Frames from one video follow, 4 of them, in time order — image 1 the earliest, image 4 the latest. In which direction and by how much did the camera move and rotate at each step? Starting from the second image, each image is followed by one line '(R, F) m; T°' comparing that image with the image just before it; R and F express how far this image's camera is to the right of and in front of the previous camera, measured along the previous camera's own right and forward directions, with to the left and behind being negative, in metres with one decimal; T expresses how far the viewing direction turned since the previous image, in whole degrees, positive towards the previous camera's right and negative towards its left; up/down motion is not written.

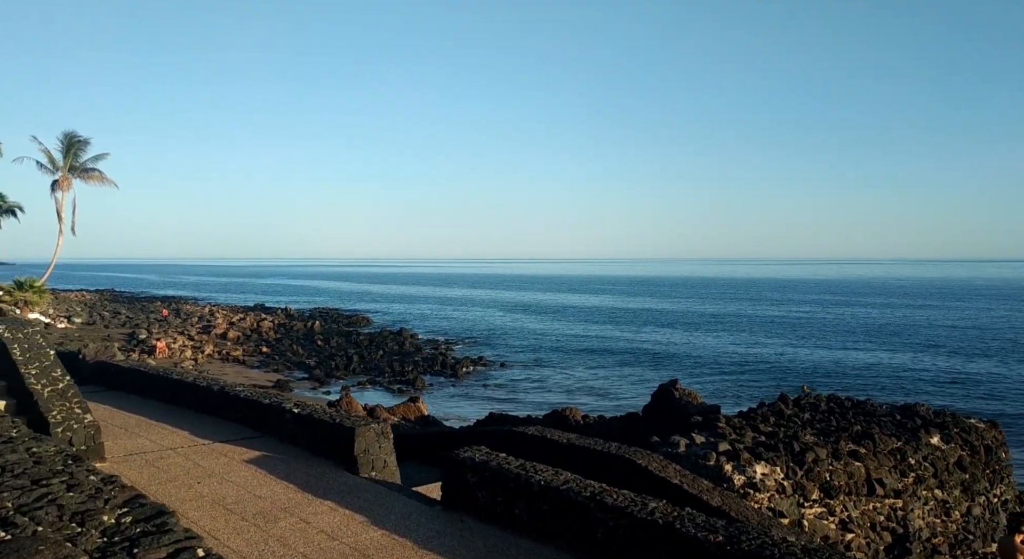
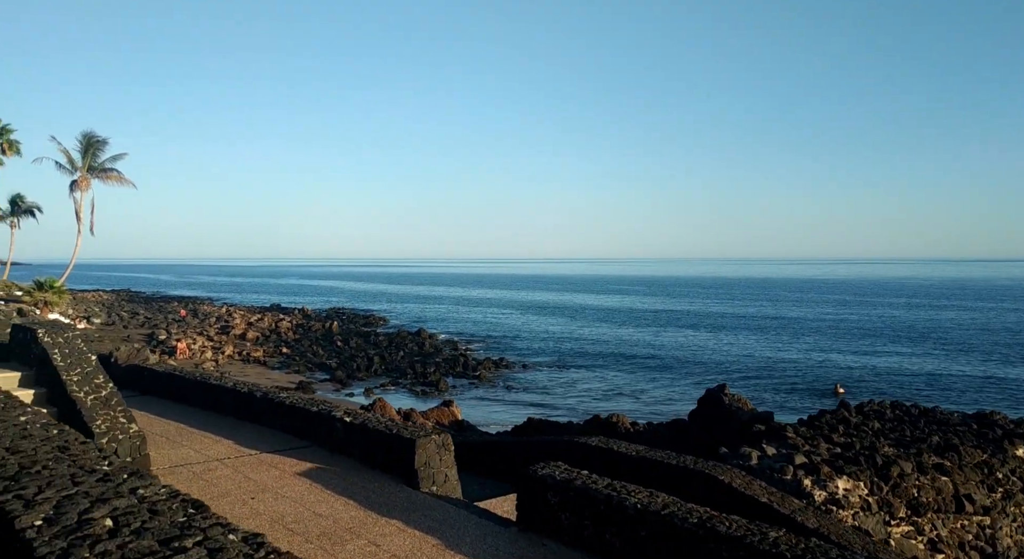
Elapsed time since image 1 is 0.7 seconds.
(-0.6, +0.5) m; -1°
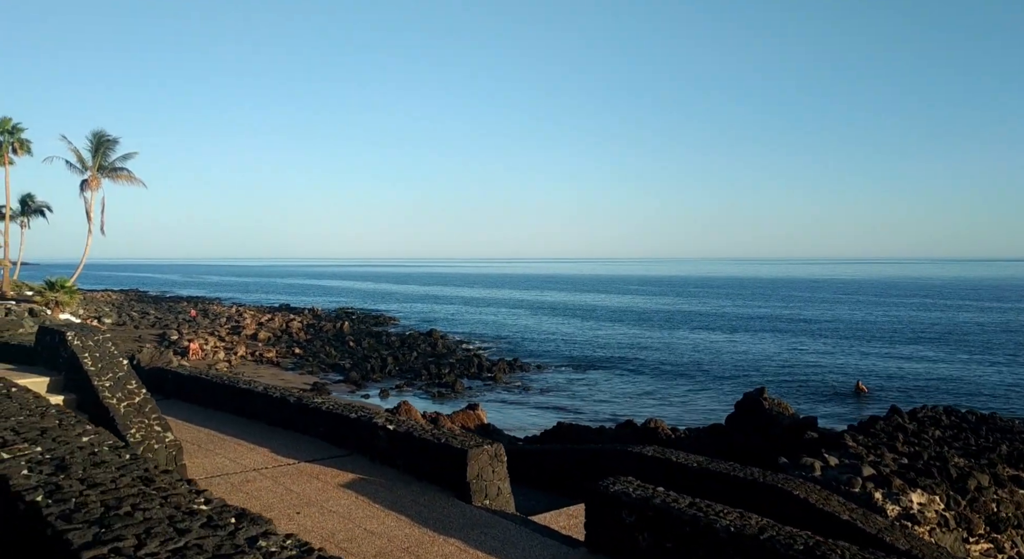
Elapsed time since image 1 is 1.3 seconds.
(-0.5, +0.5) m; 0°
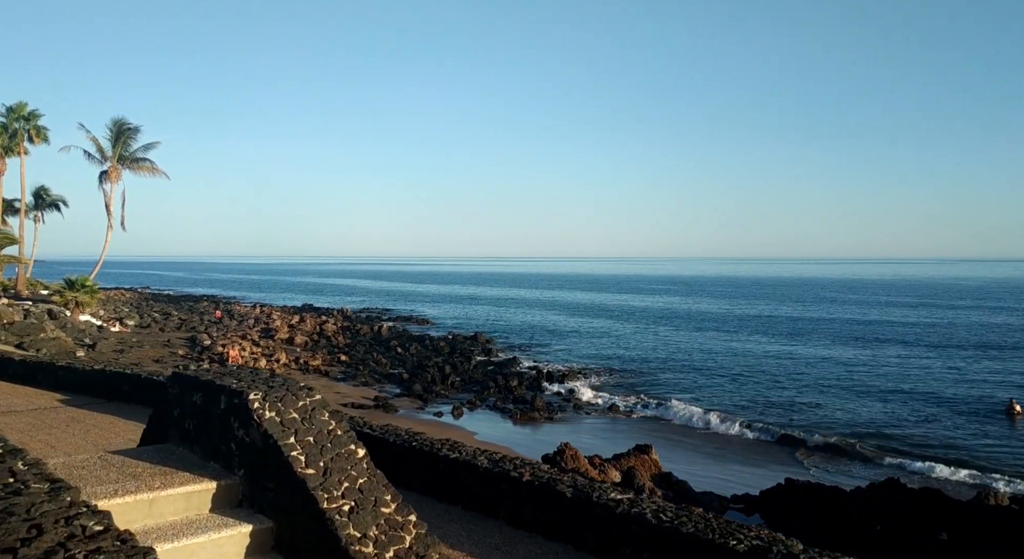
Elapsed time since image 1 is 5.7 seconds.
(-3.7, +4.4) m; 0°
